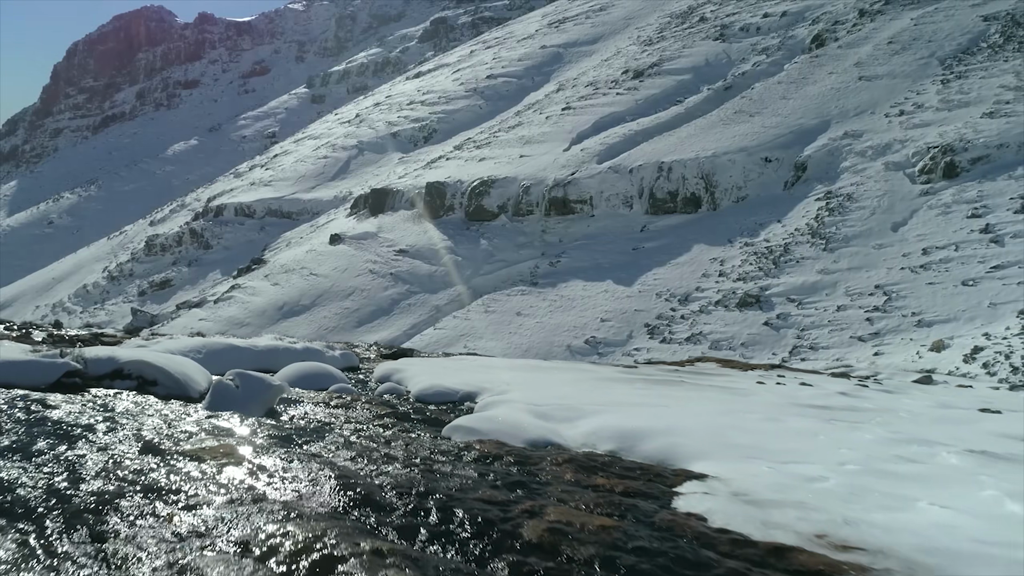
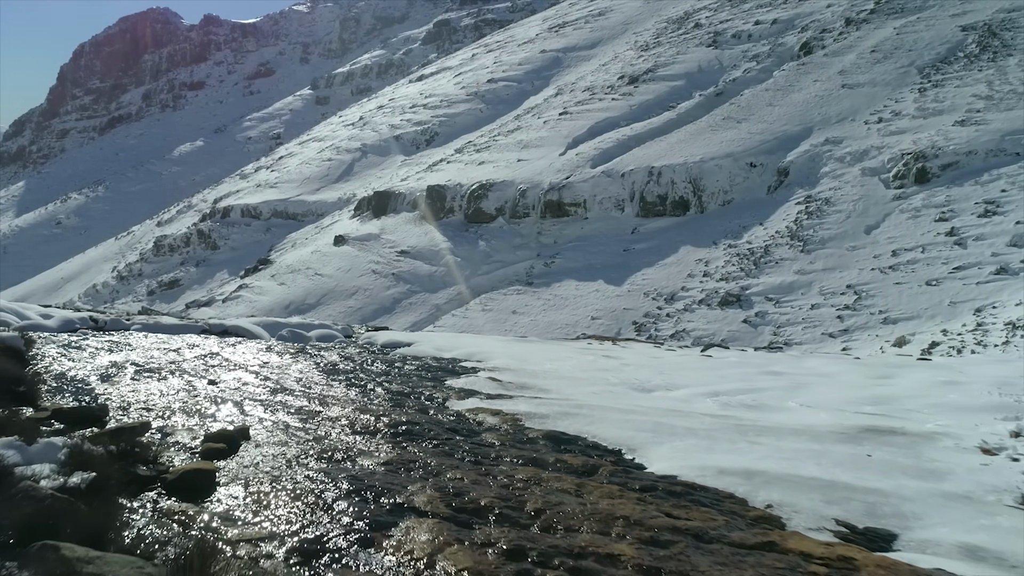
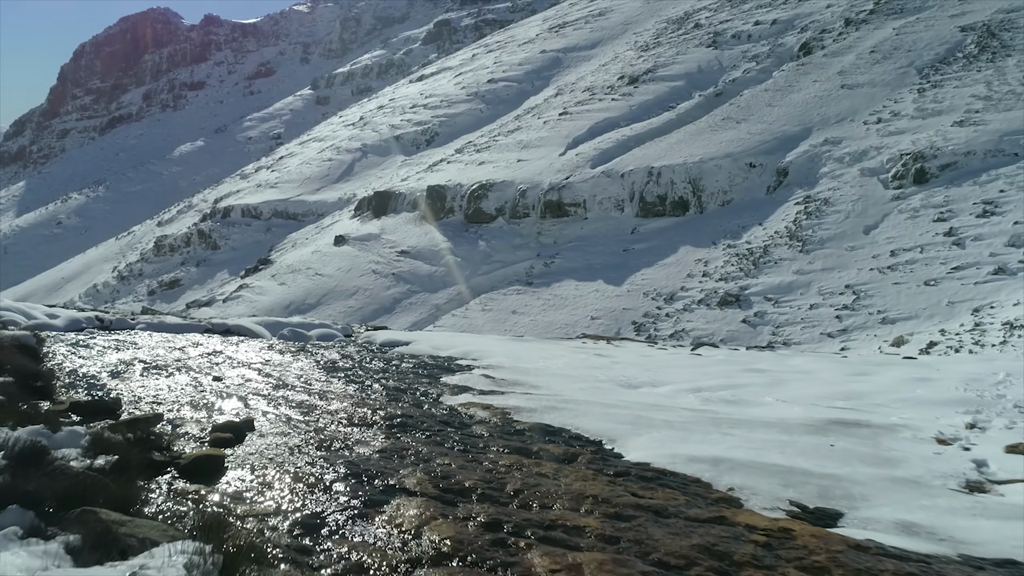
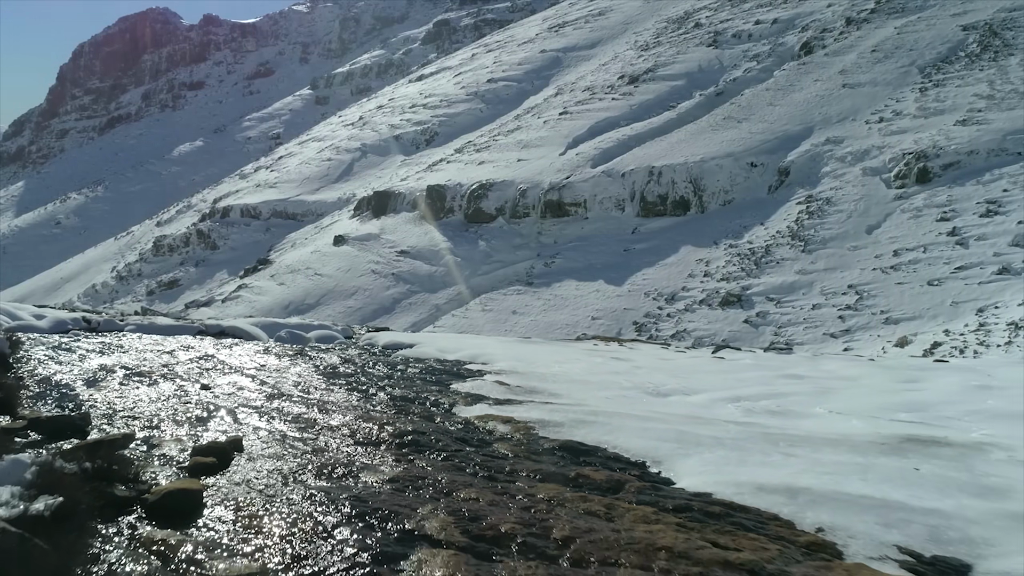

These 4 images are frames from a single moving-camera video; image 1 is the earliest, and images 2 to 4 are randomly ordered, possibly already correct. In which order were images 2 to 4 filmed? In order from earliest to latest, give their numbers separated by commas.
4, 2, 3
